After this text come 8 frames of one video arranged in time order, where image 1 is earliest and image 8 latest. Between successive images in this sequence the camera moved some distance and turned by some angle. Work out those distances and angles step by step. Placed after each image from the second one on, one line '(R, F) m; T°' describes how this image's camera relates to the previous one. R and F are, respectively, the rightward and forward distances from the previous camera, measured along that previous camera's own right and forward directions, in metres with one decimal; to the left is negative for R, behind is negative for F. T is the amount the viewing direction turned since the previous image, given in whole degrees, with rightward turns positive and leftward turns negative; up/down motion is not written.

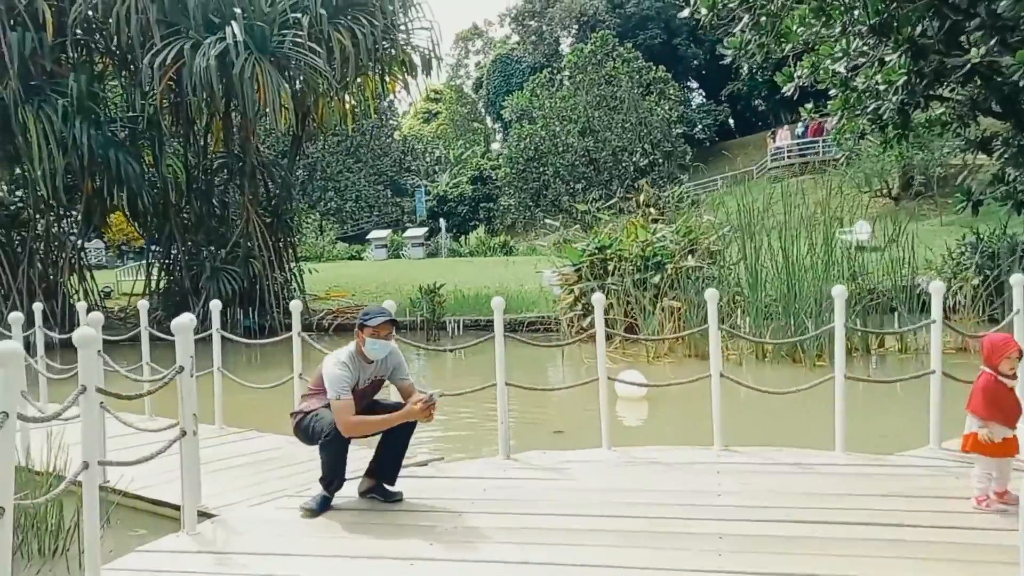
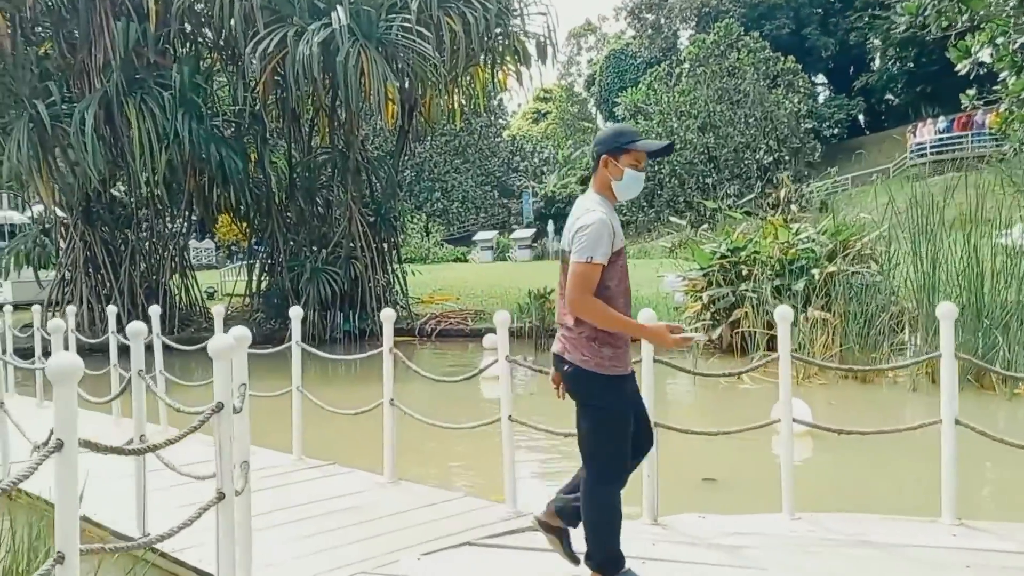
(-0.2, +1.0) m; -7°
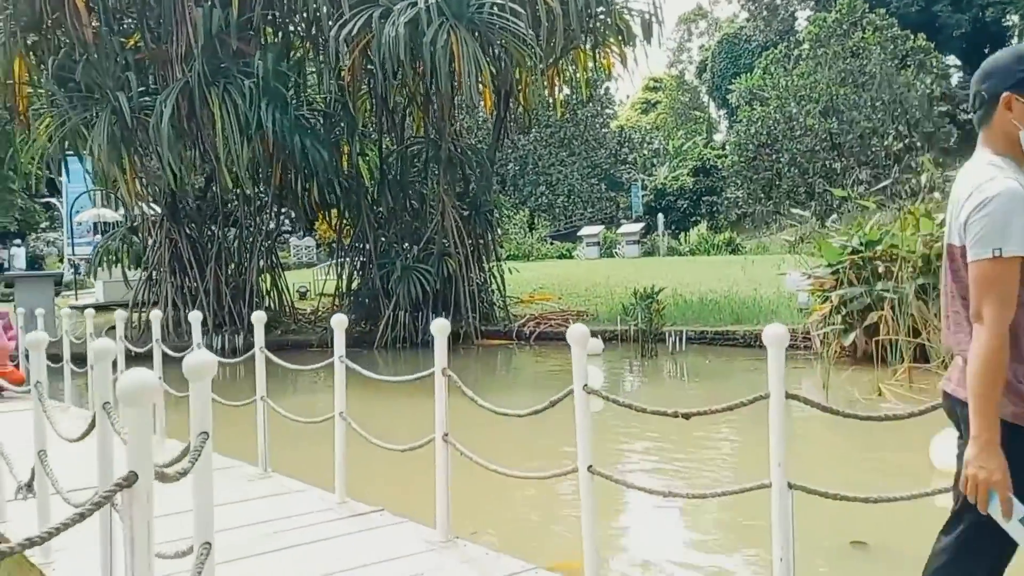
(0.0, +0.9) m; -7°
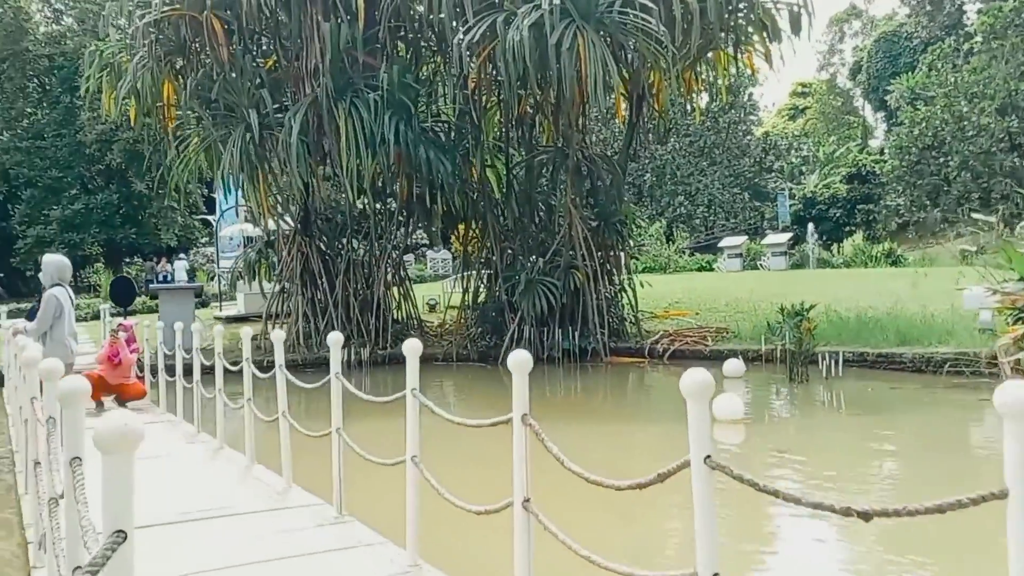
(+0.1, +0.5) m; -10°
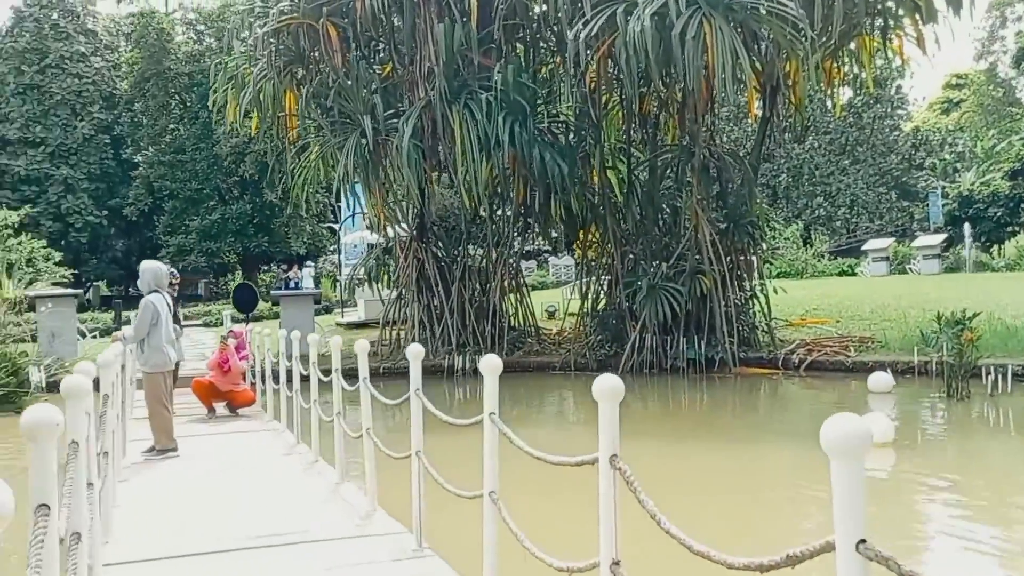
(+0.1, +0.5) m; -9°
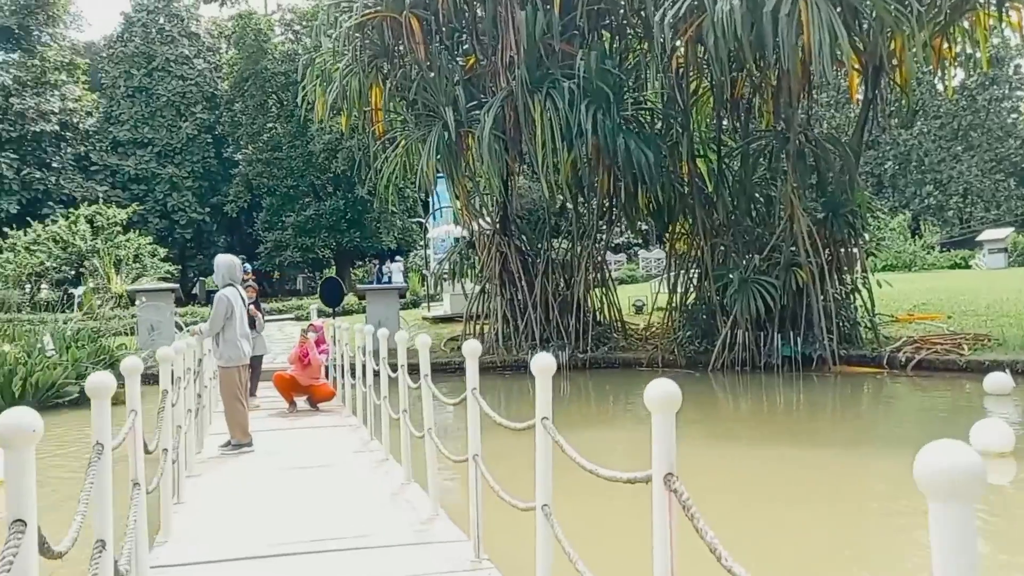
(+0.1, +0.2) m; -6°
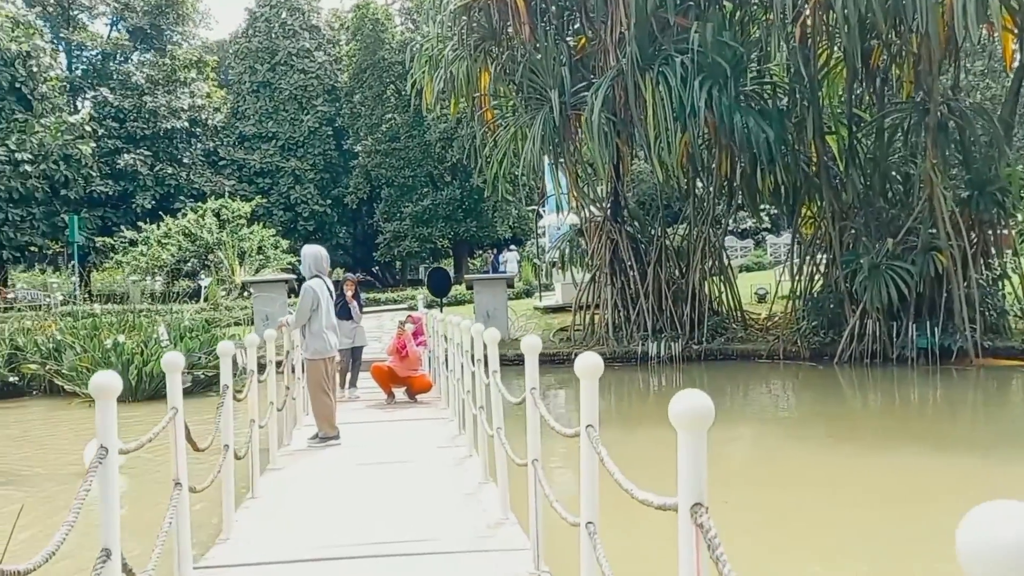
(+0.2, +0.3) m; -9°
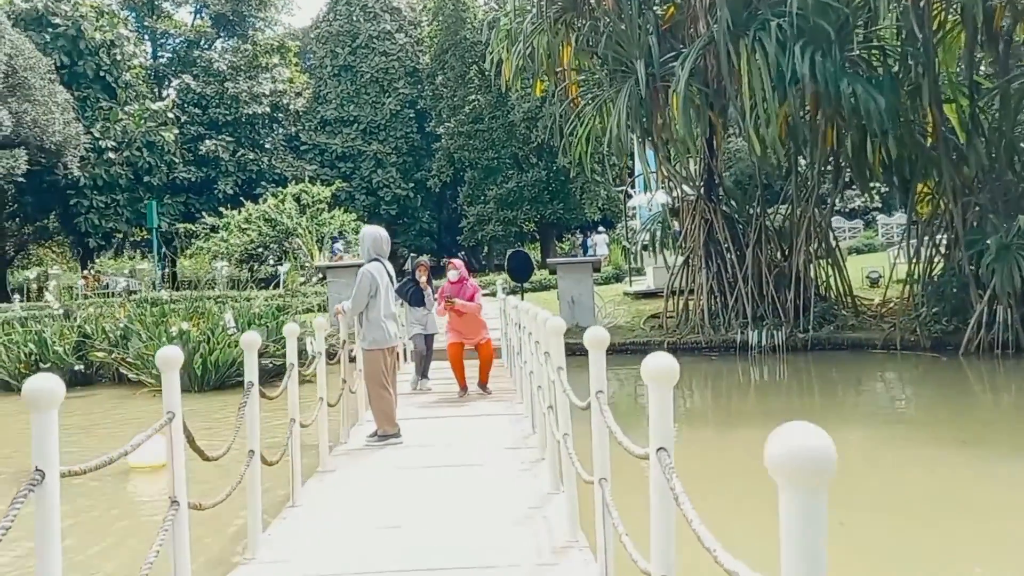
(+0.1, +0.5) m; -6°
